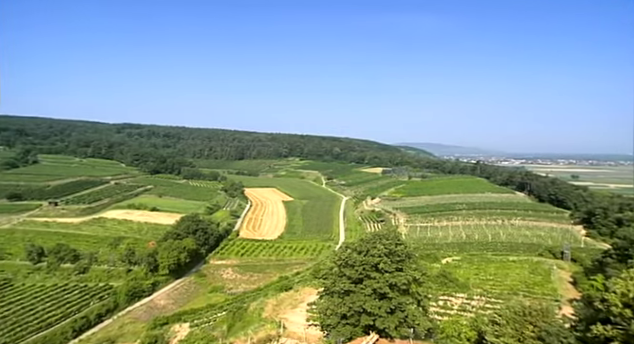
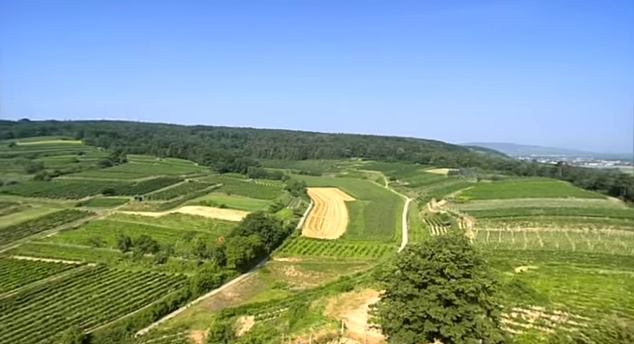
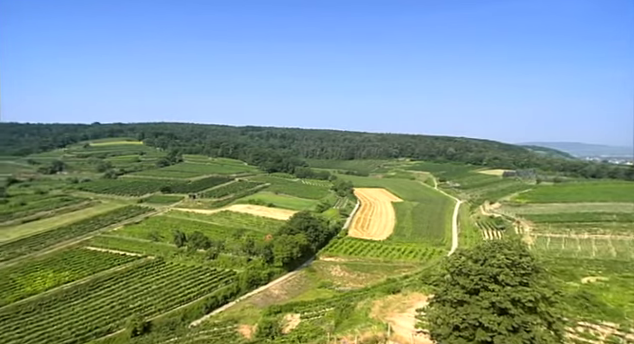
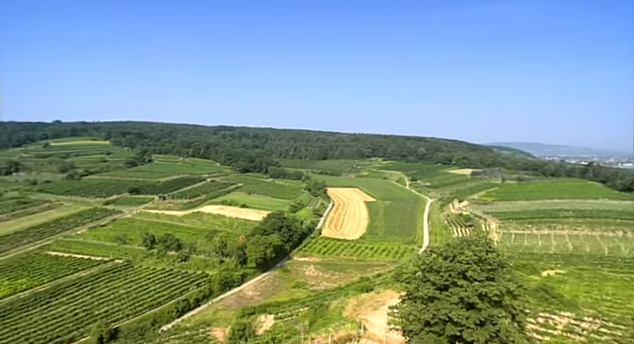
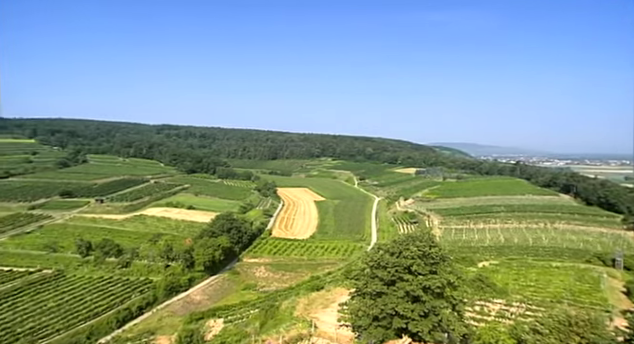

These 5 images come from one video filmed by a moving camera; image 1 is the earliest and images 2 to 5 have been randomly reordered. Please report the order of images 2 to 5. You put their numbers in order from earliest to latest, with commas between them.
5, 2, 4, 3
